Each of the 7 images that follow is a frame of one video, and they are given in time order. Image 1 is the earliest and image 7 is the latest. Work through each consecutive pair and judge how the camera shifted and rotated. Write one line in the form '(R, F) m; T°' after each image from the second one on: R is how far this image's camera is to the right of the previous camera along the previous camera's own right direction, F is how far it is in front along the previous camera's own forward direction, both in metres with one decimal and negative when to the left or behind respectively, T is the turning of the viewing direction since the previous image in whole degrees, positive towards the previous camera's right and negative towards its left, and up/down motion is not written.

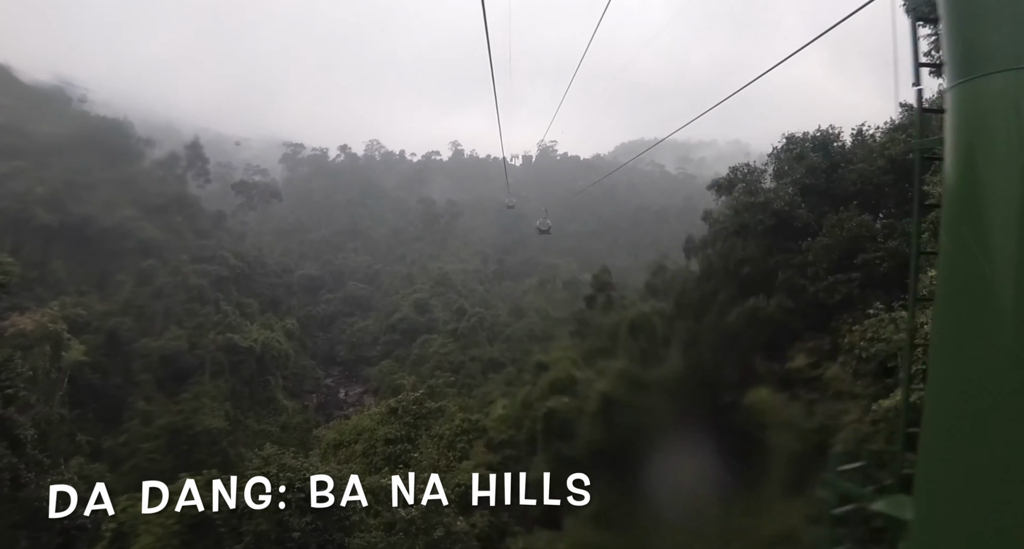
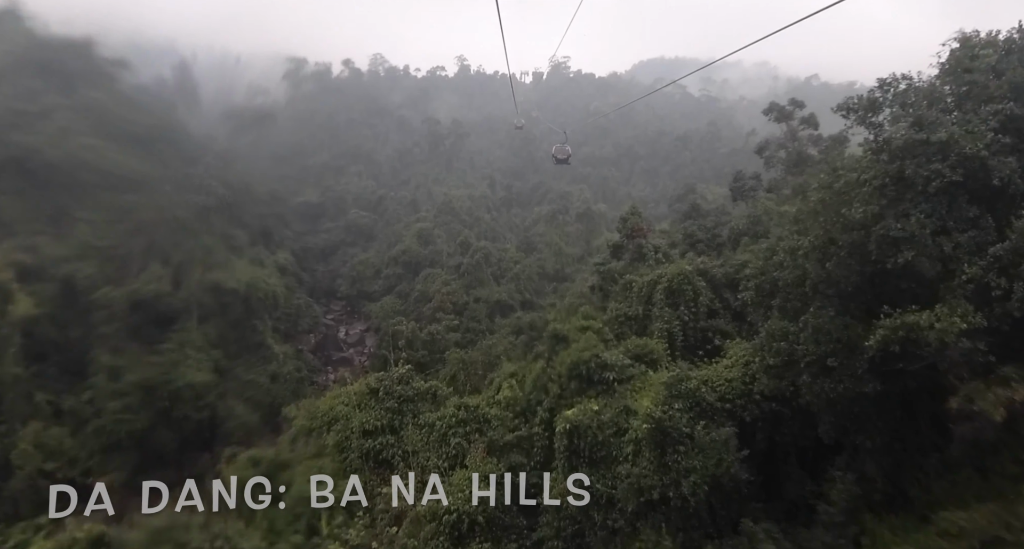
(0.0, +2.5) m; -1°
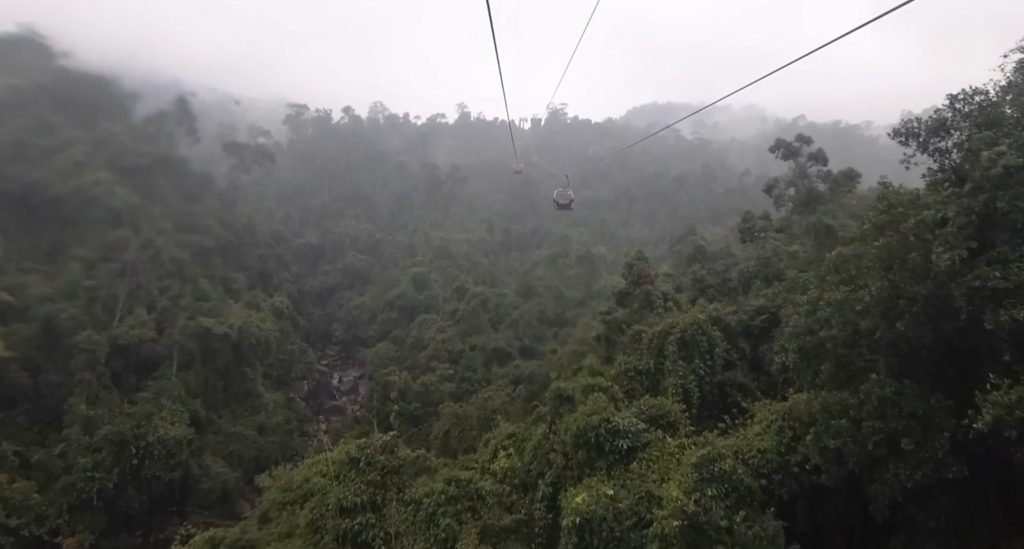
(0.0, +1.0) m; 0°
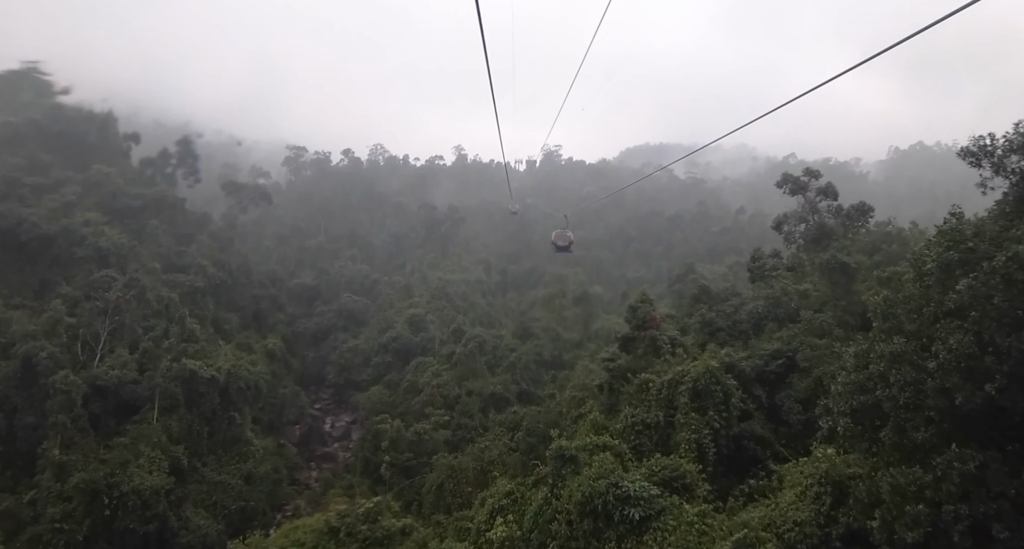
(0.0, +0.8) m; 0°
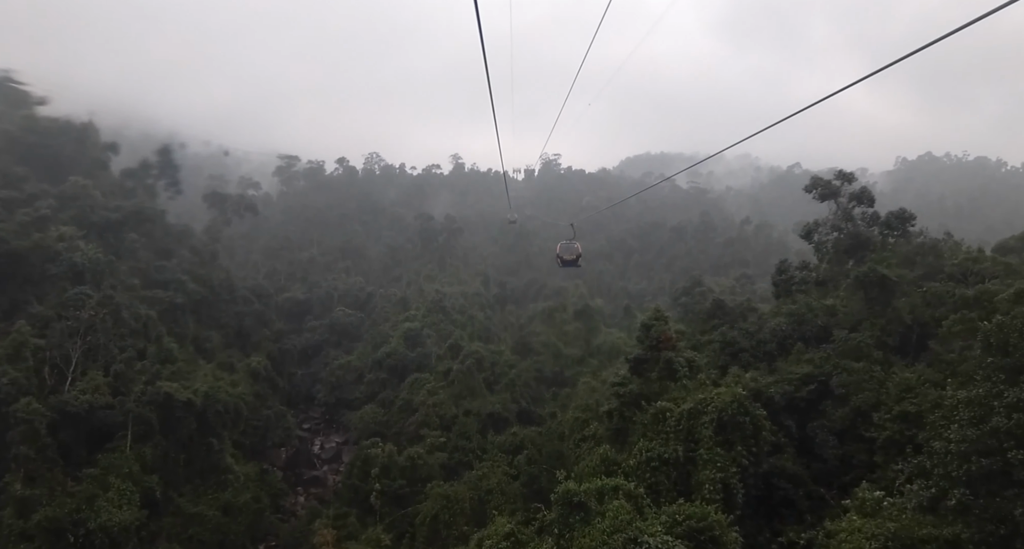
(0.0, +1.2) m; 0°
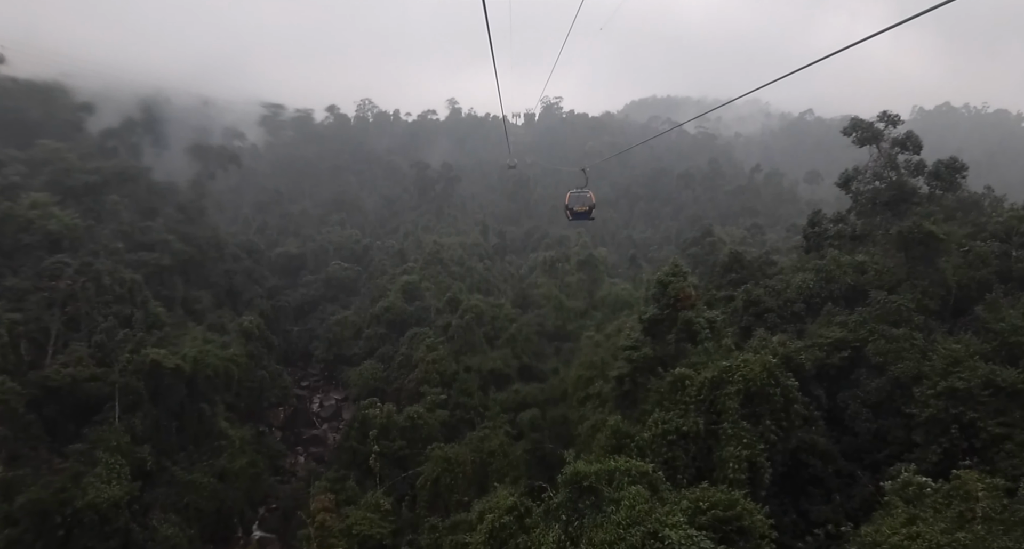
(0.0, +1.0) m; 0°
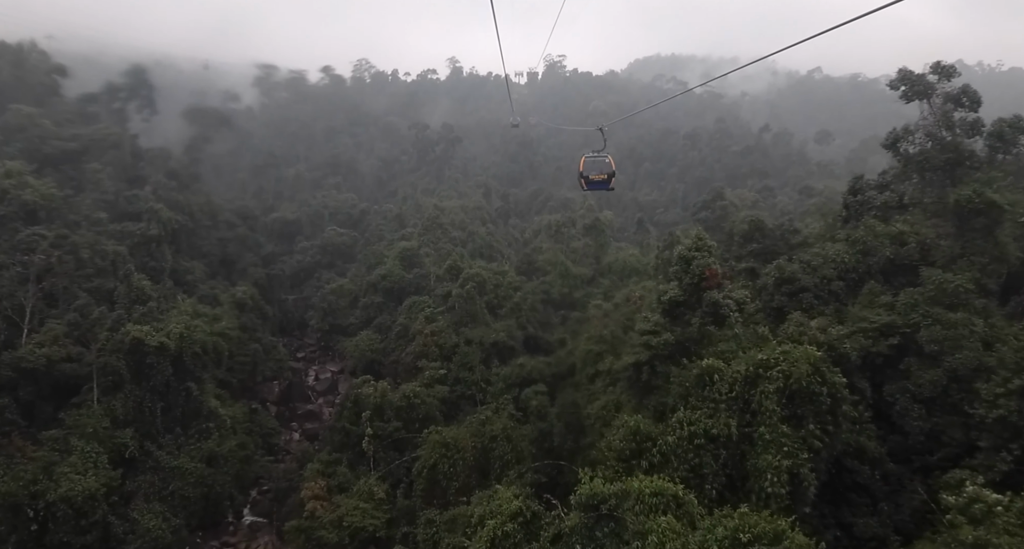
(0.0, +1.1) m; 0°
